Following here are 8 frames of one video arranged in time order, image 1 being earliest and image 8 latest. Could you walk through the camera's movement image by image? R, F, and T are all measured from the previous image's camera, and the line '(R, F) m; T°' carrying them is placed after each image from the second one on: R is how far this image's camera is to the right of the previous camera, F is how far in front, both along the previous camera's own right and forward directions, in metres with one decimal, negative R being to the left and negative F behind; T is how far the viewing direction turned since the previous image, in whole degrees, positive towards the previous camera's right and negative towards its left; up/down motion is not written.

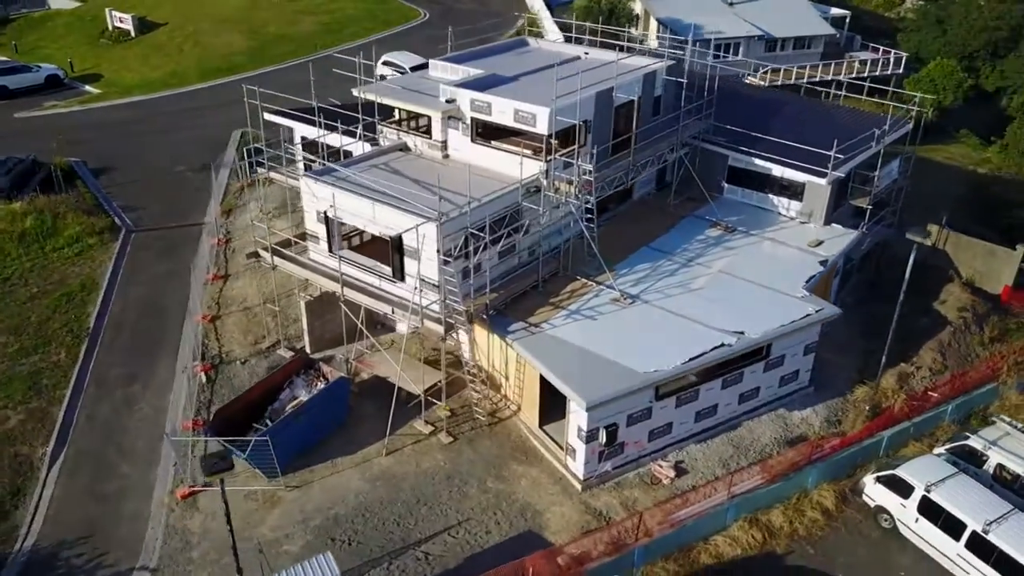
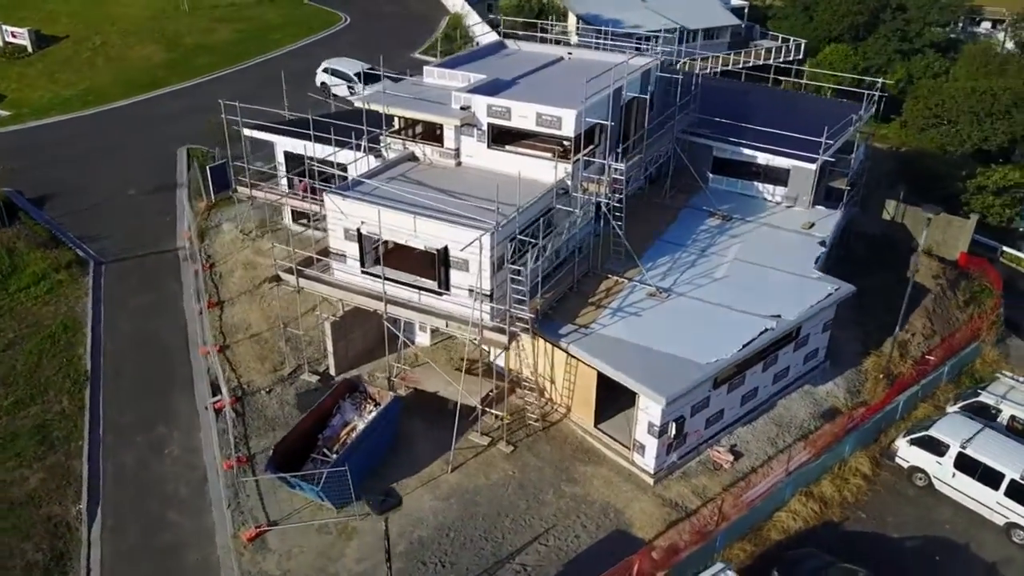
(-4.7, +0.4) m; +9°
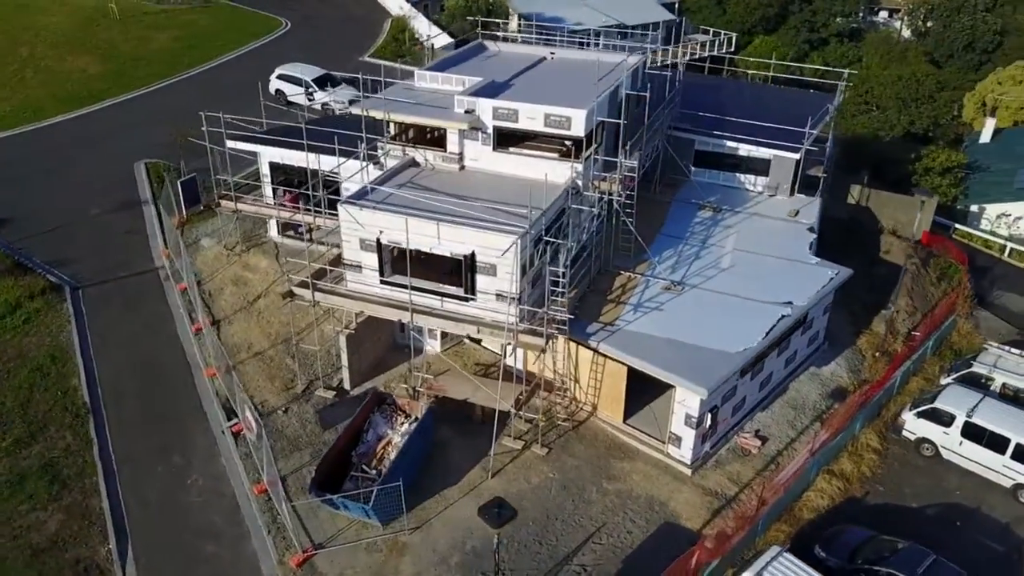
(-3.0, +0.2) m; +6°
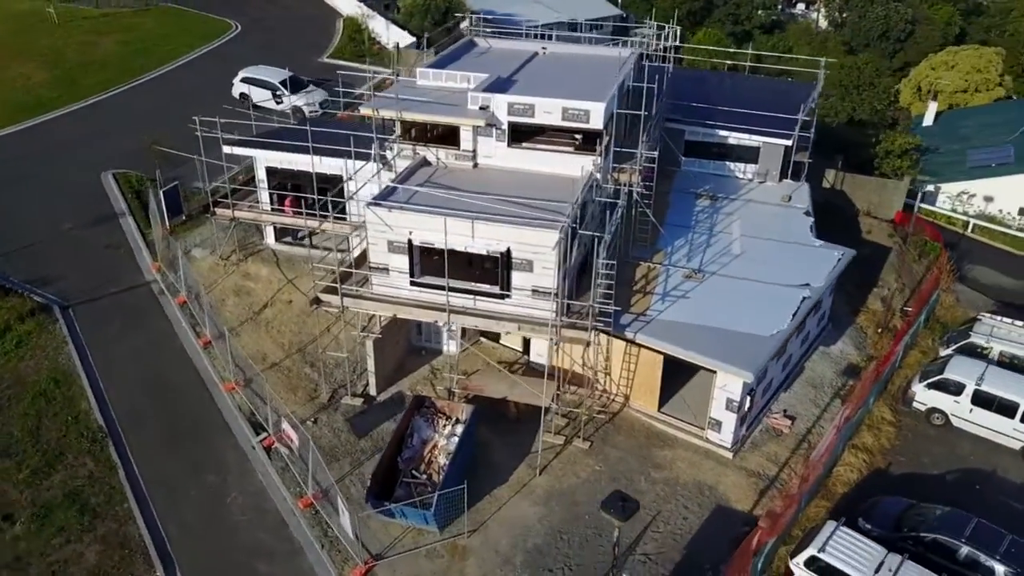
(-3.0, +0.3) m; +5°
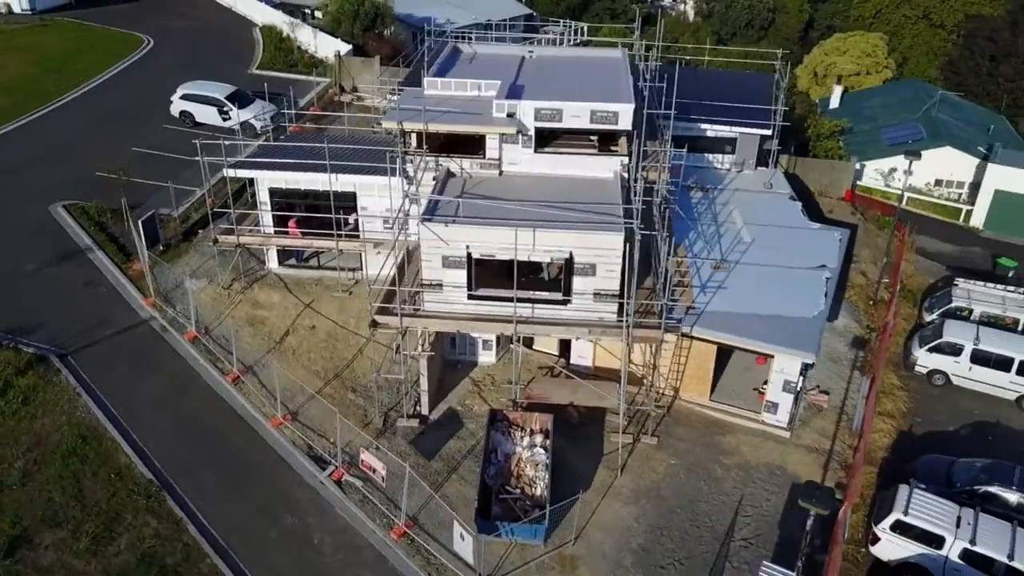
(-5.1, +0.5) m; +9°
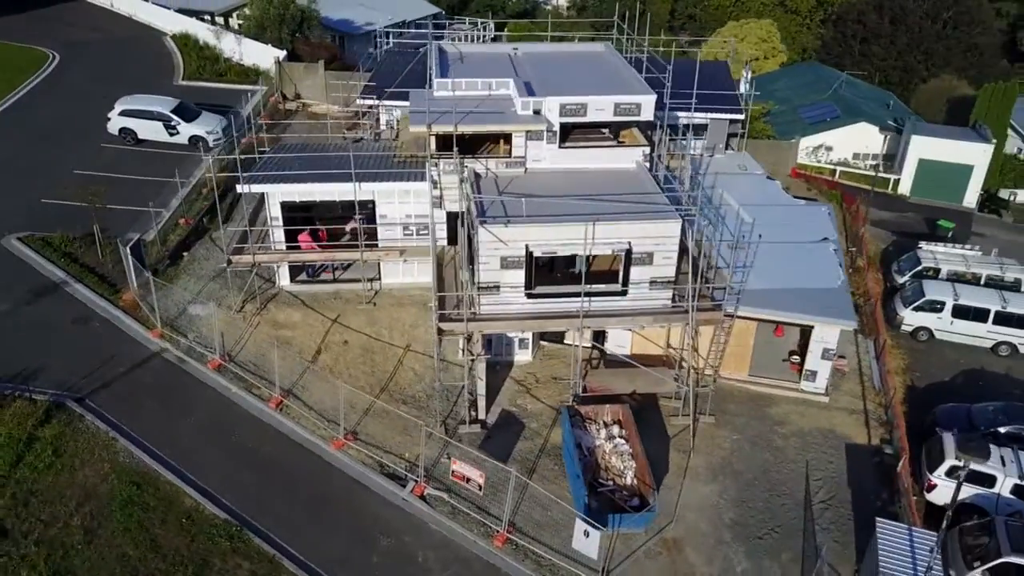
(-5.1, +0.5) m; +9°
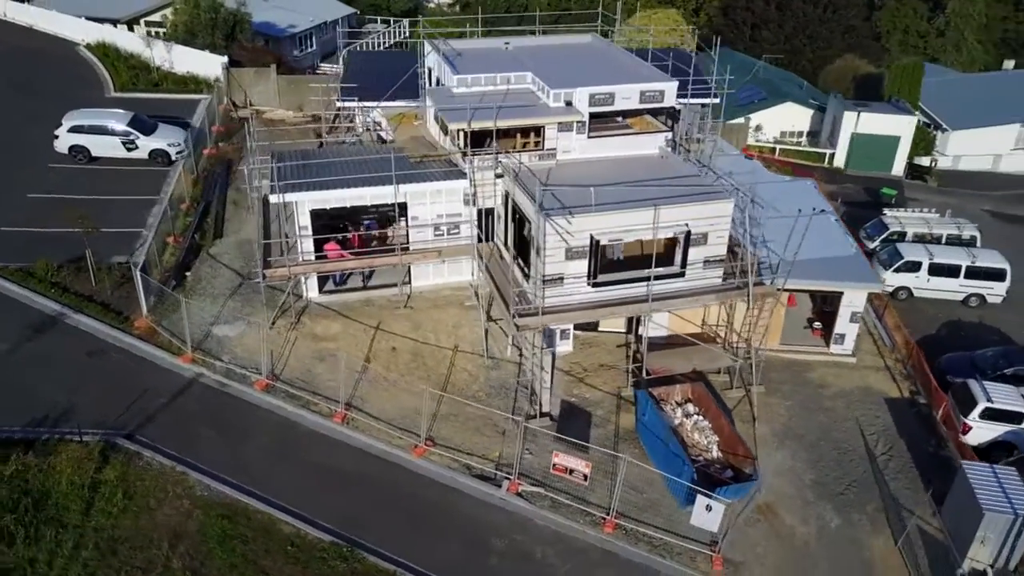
(-5.1, +0.4) m; +9°
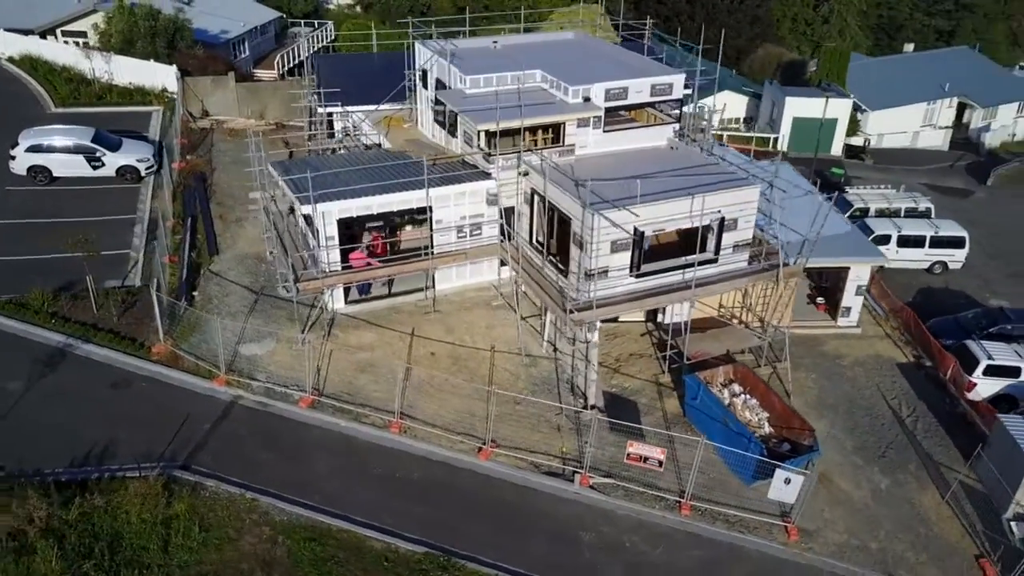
(-4.1, +0.2) m; +7°
